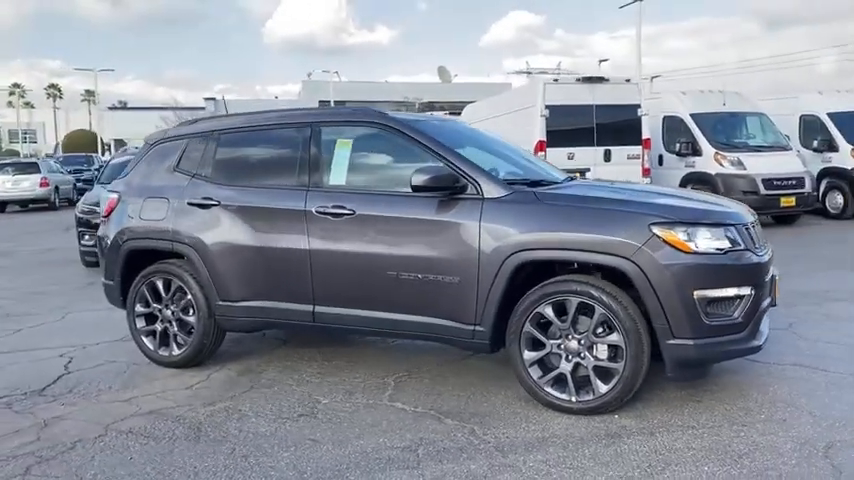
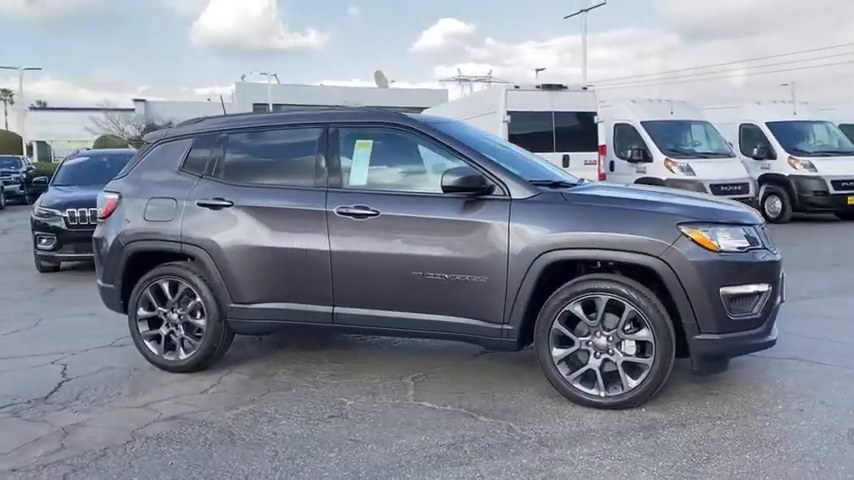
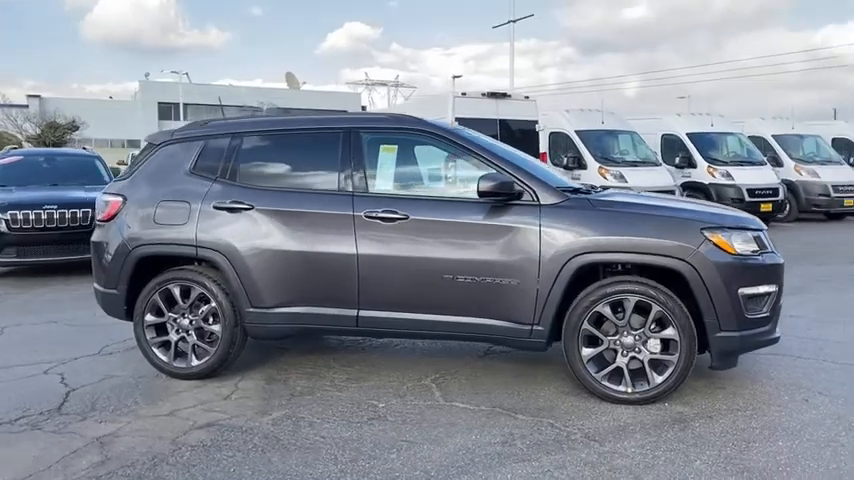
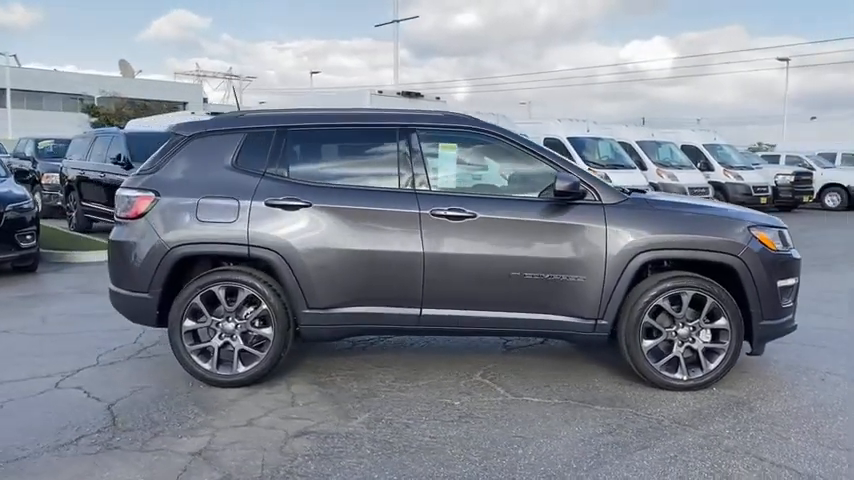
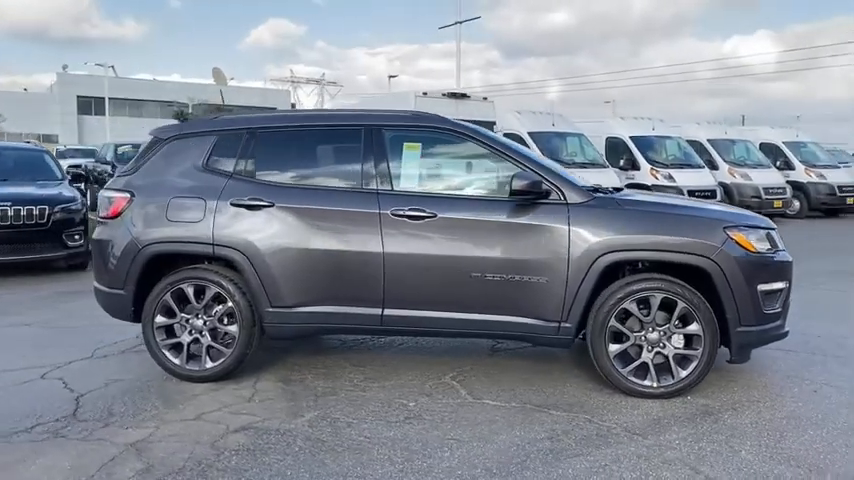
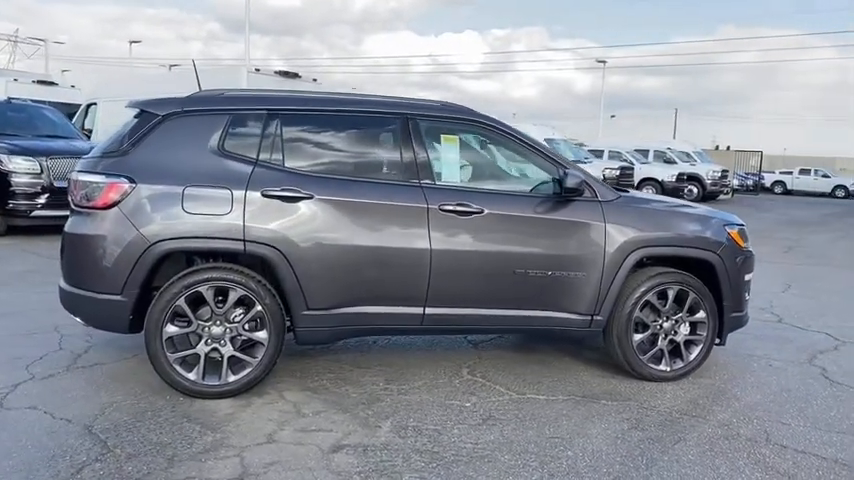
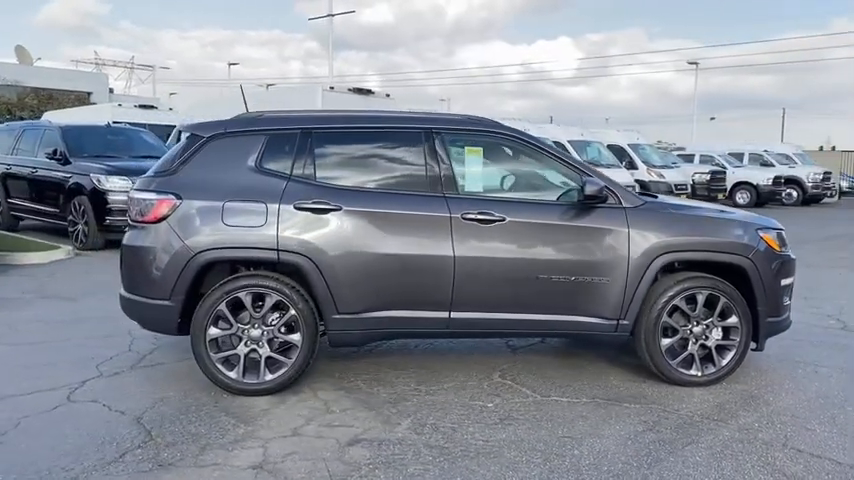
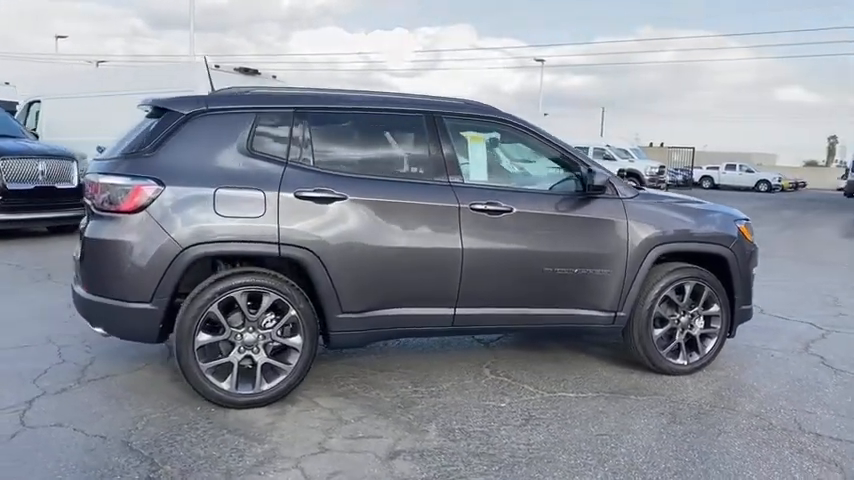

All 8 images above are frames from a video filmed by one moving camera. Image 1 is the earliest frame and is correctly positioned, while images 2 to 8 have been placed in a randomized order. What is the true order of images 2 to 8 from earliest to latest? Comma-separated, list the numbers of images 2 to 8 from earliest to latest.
2, 3, 5, 4, 7, 6, 8
